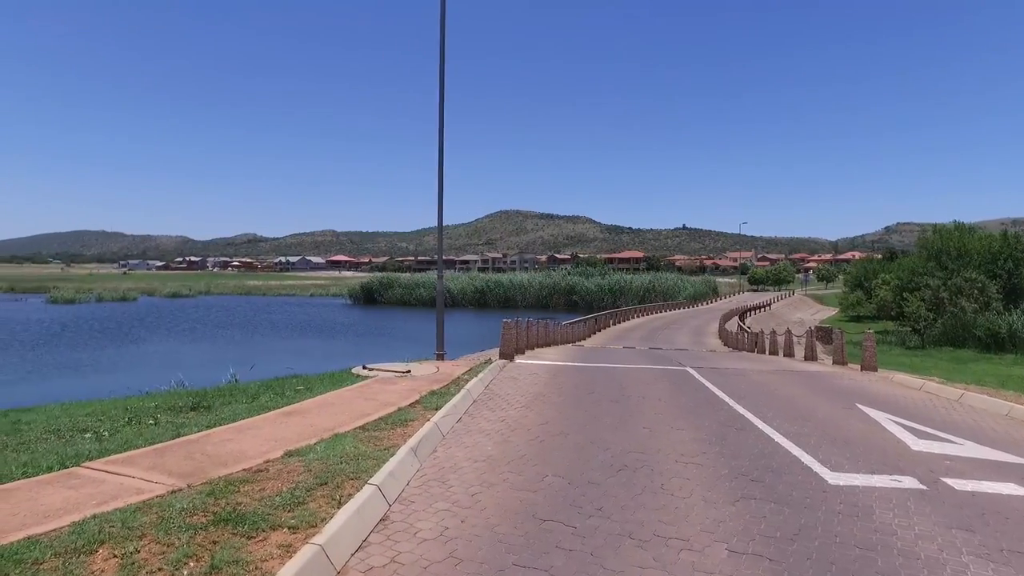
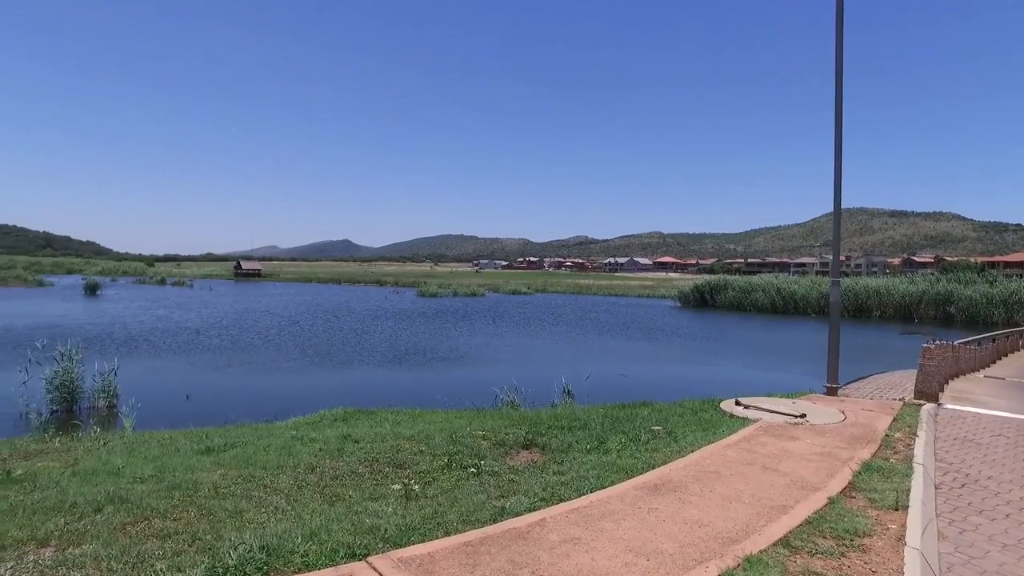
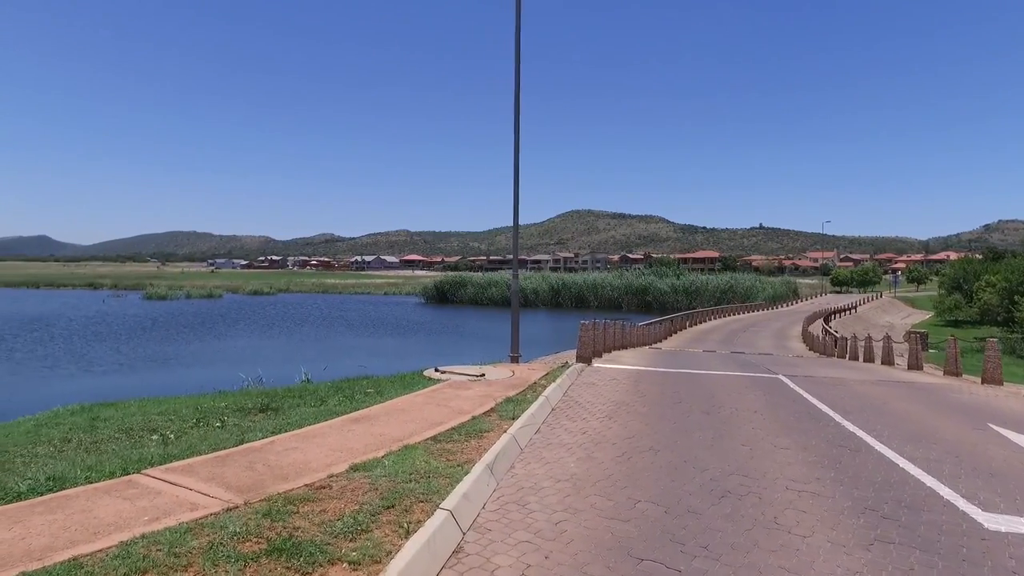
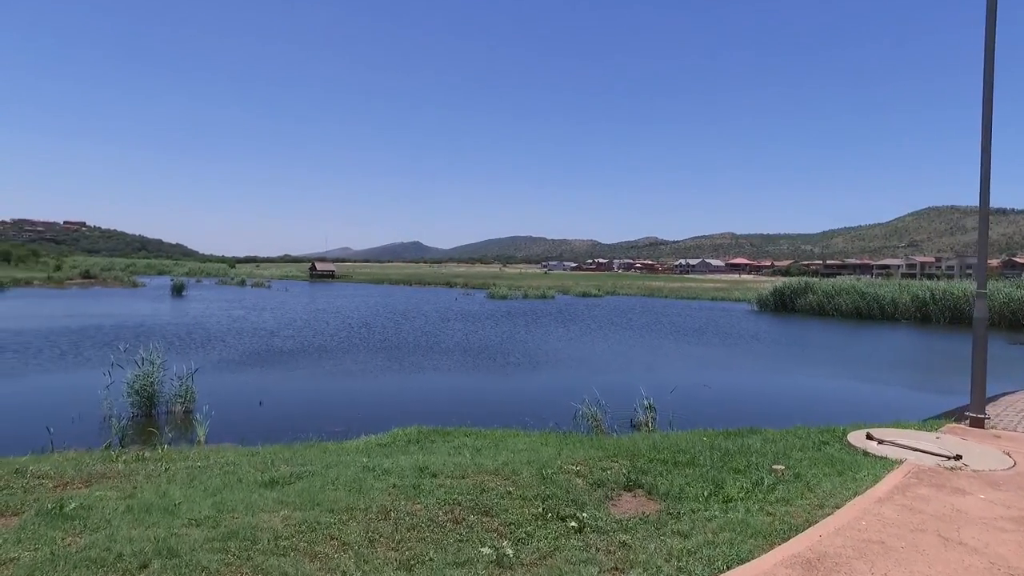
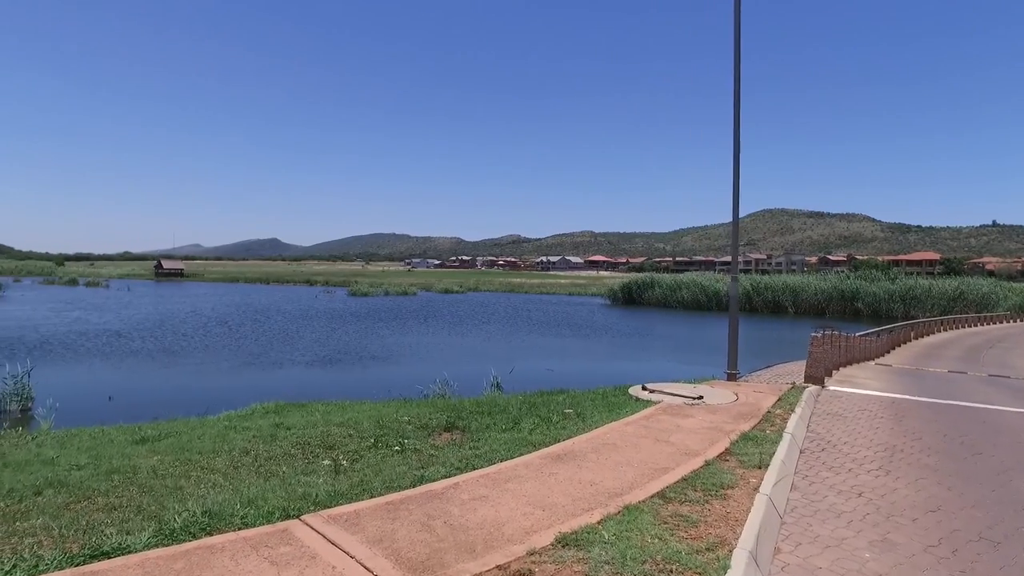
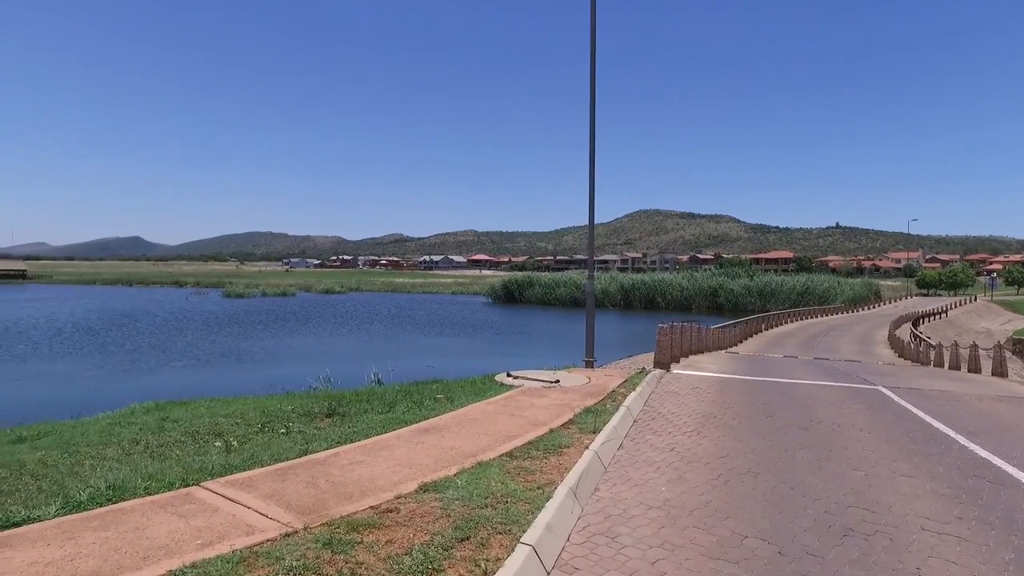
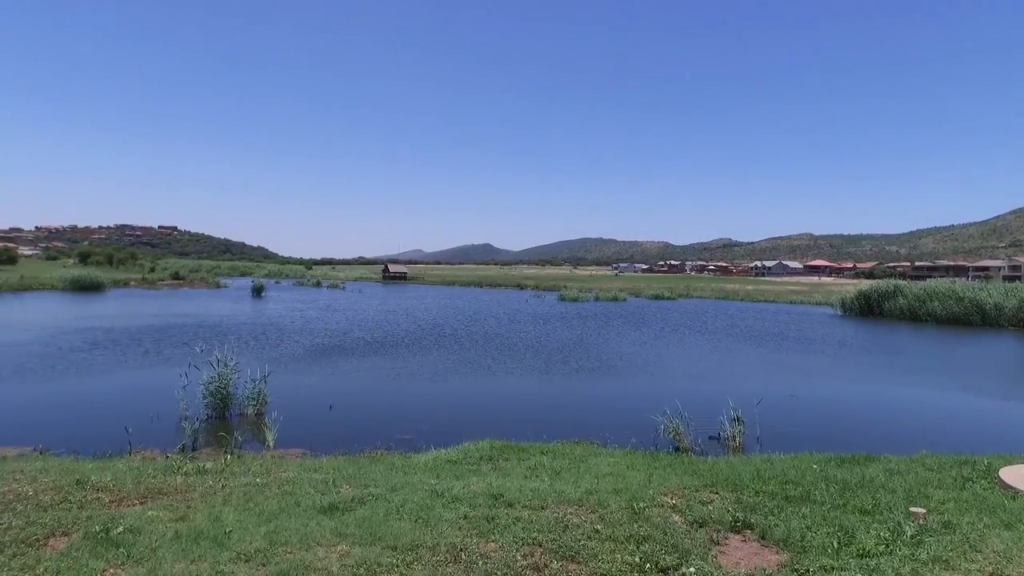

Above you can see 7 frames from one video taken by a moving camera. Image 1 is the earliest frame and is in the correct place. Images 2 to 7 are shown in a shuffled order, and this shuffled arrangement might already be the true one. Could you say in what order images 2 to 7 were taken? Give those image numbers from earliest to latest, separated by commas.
3, 6, 5, 2, 4, 7
